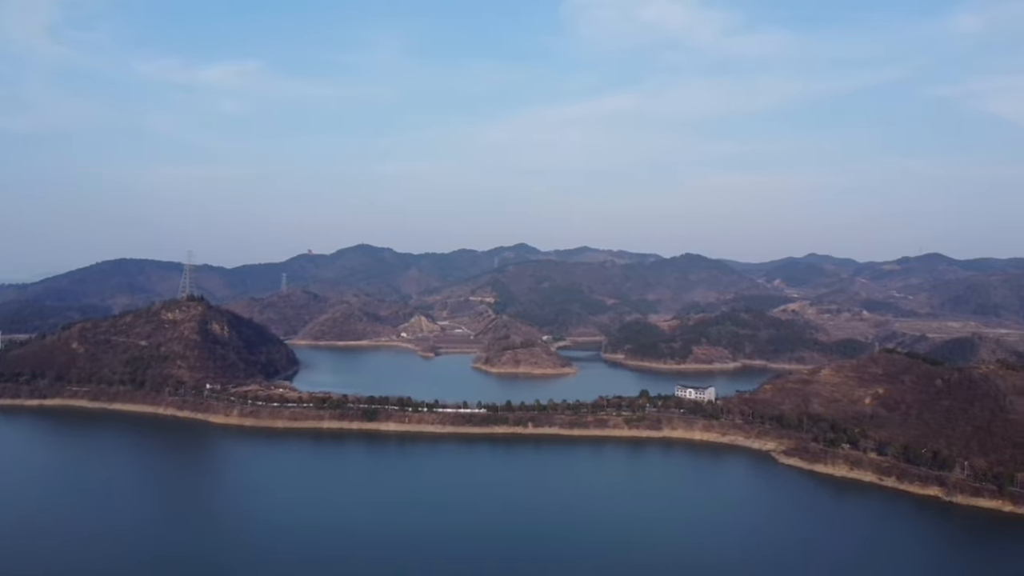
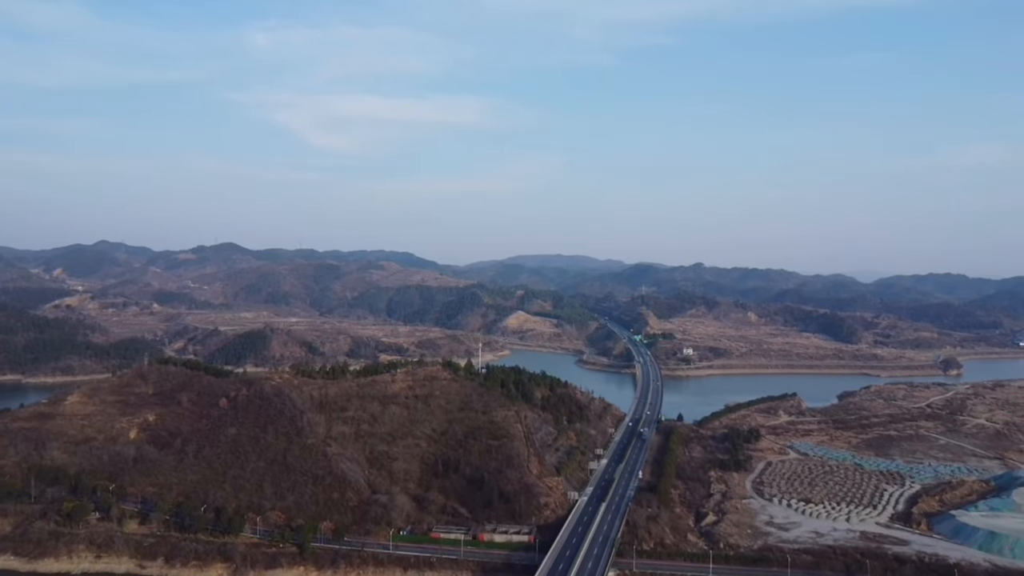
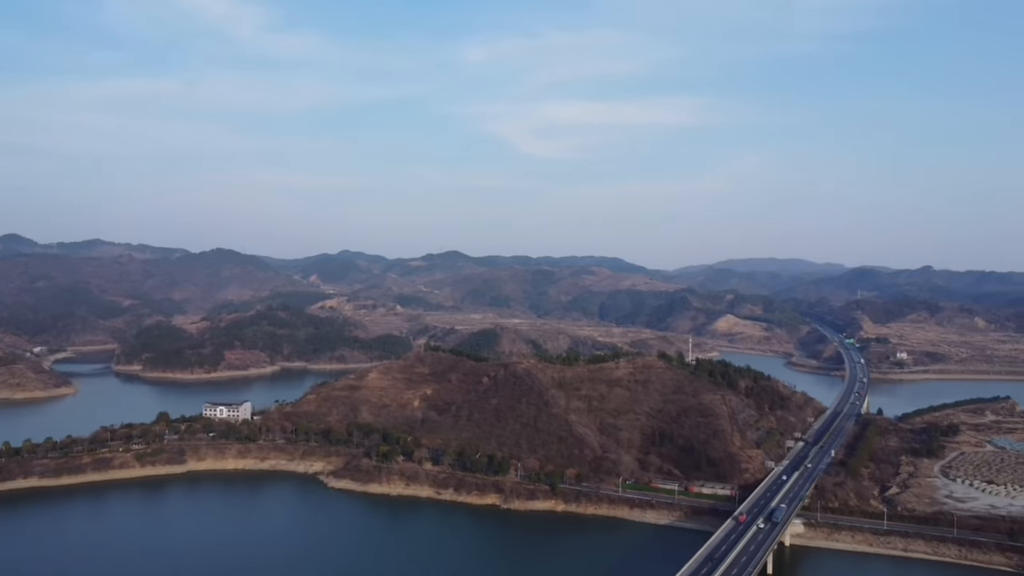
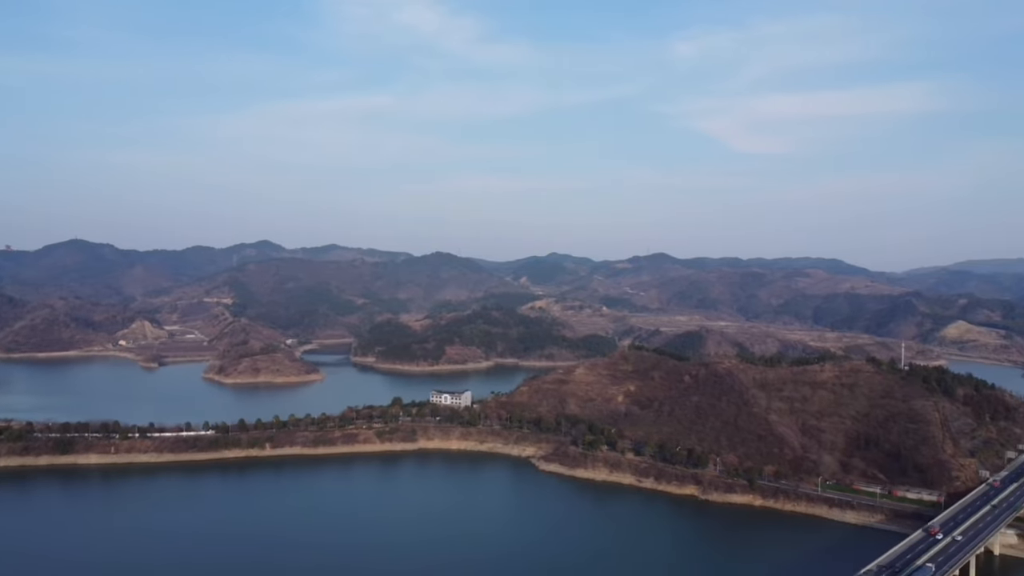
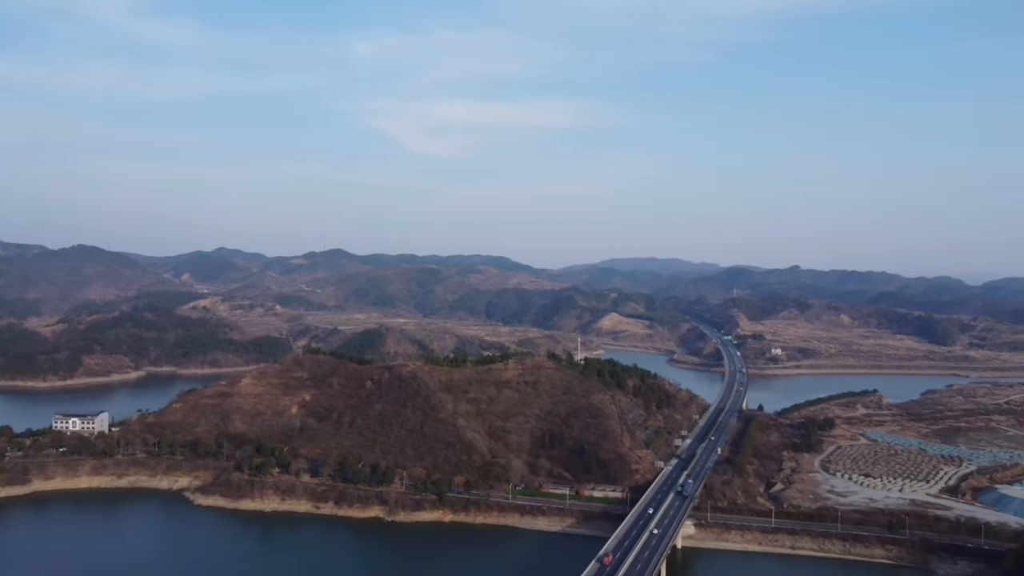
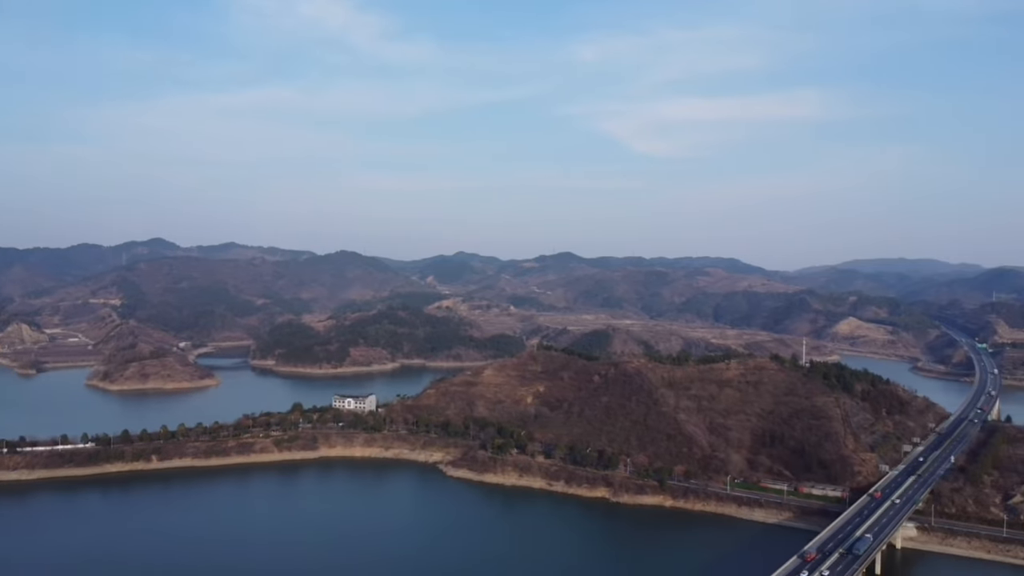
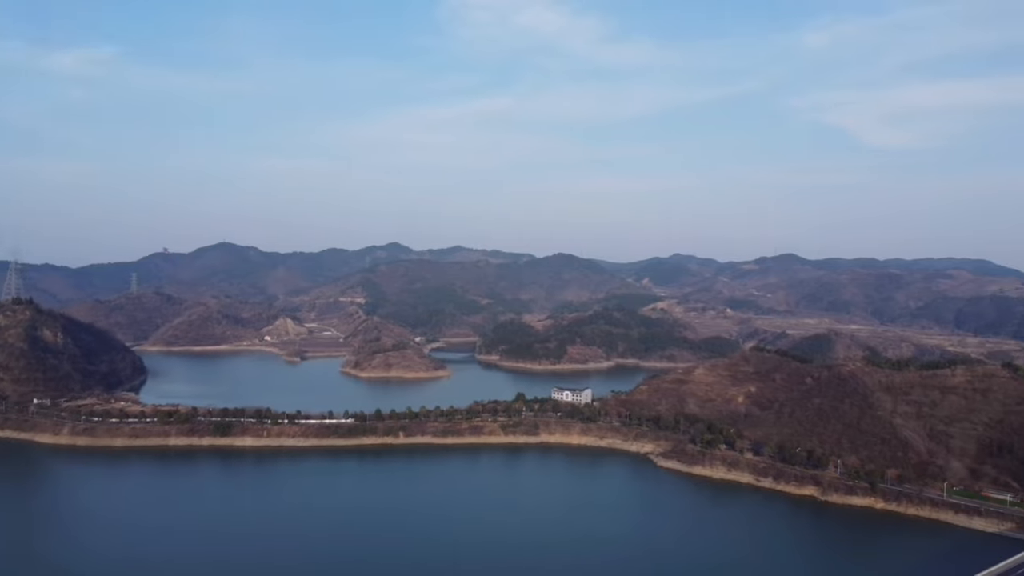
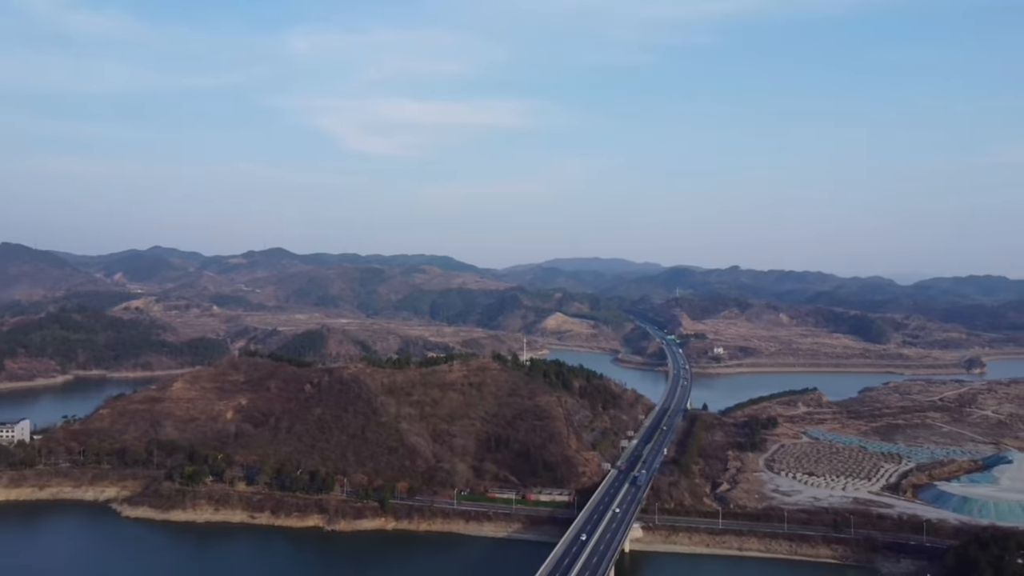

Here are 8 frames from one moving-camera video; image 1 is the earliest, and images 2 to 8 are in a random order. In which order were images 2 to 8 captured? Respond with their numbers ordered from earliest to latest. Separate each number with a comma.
7, 4, 6, 3, 5, 8, 2
